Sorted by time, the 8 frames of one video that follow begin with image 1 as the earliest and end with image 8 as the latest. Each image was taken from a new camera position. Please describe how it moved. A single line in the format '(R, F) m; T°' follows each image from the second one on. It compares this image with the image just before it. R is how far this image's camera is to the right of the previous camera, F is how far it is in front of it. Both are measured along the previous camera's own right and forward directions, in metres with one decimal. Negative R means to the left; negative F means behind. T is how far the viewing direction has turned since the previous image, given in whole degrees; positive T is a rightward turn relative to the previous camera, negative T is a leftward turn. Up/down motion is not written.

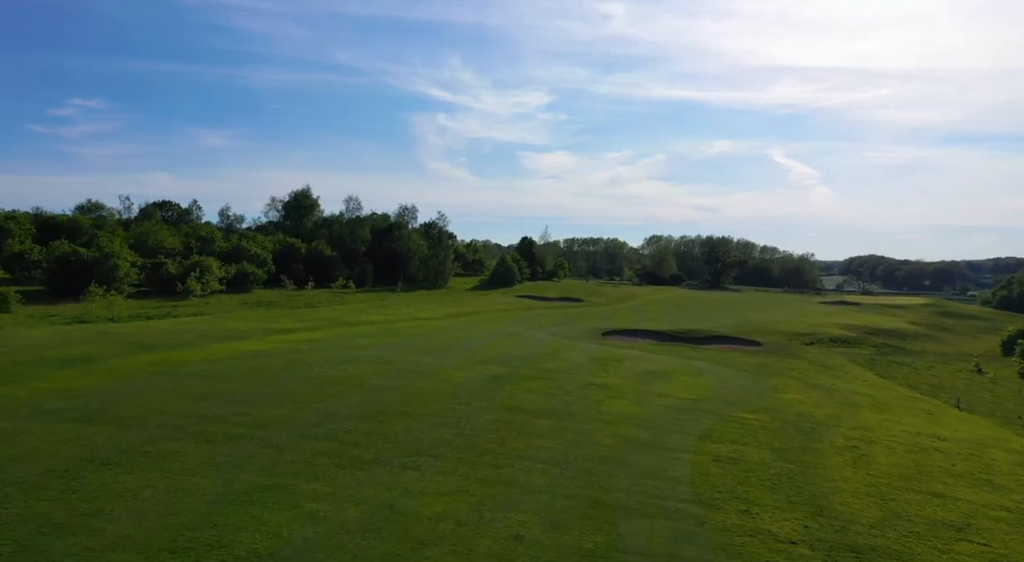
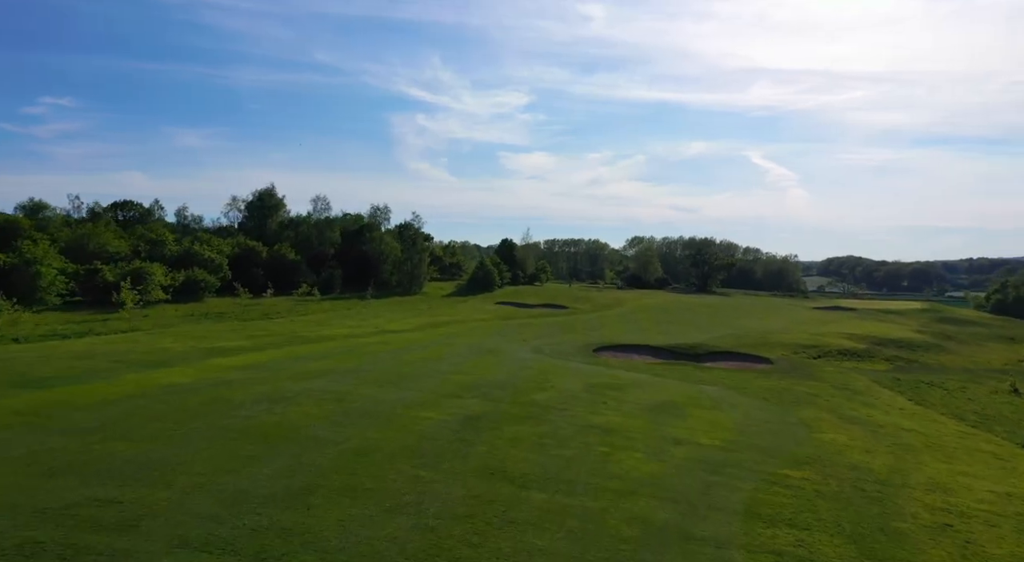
(0.0, +4.1) m; +2°
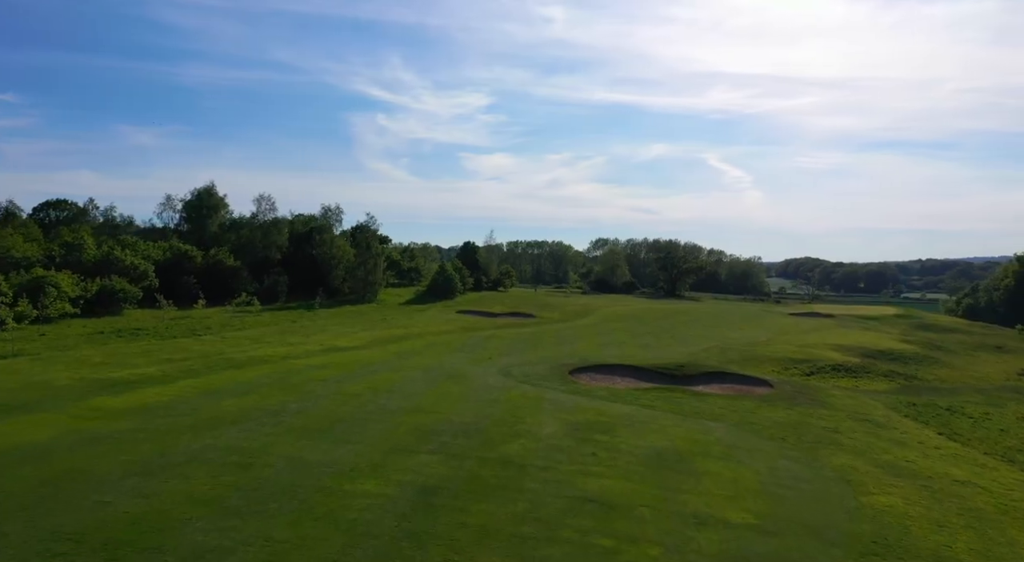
(-0.1, +4.2) m; +3°
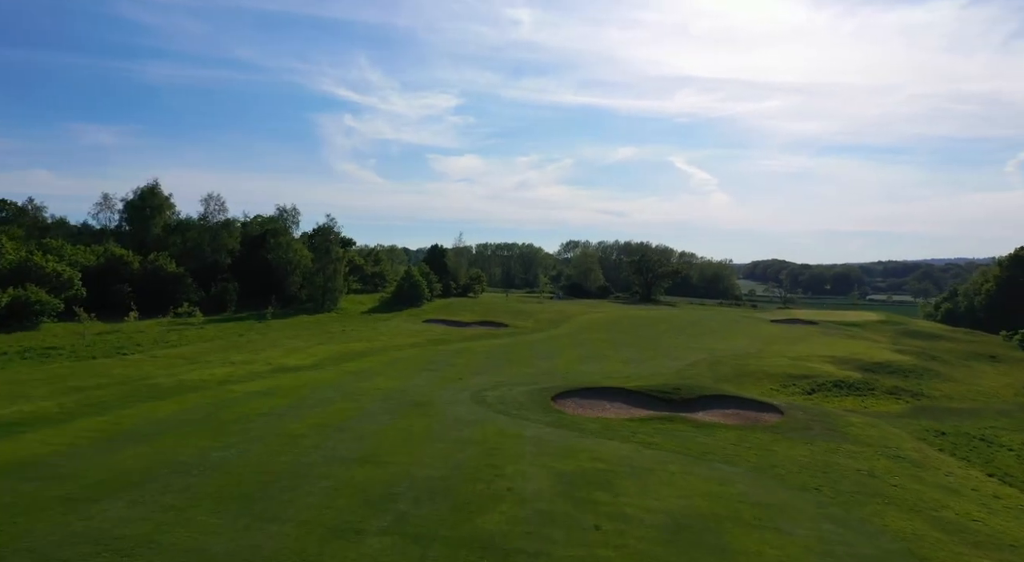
(-0.2, +3.6) m; +3°
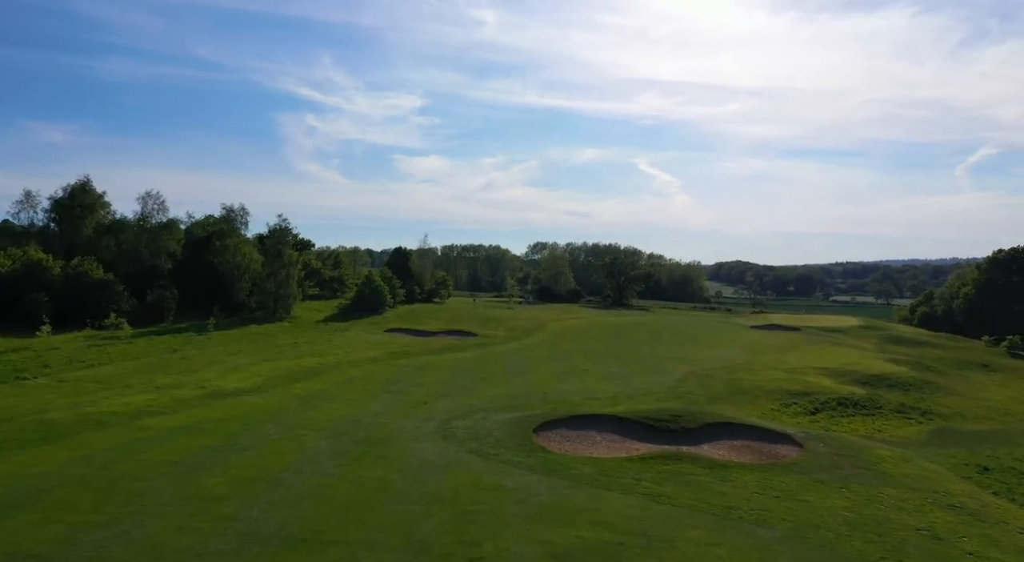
(-0.3, +3.7) m; +3°
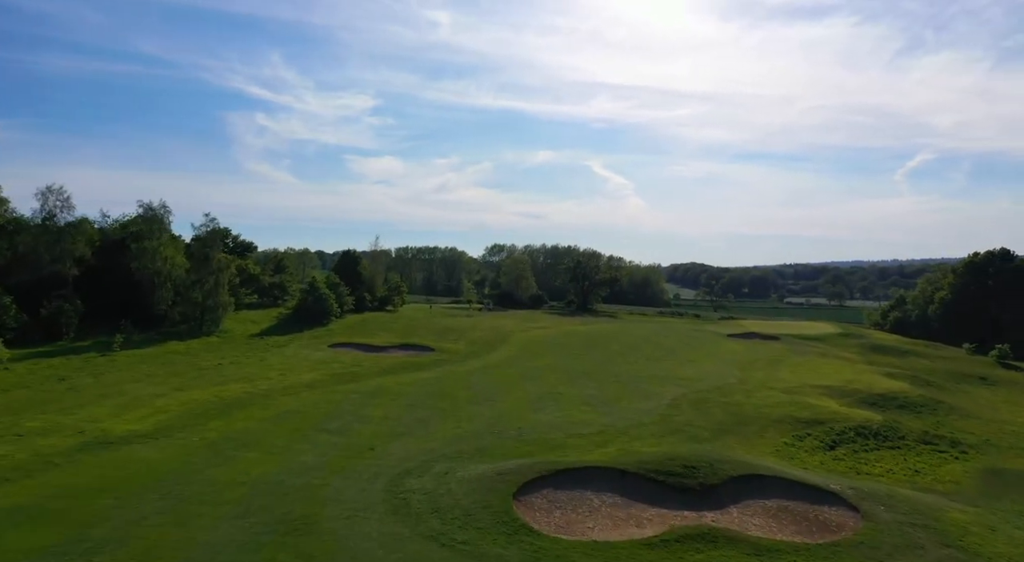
(-0.4, +5.0) m; +4°
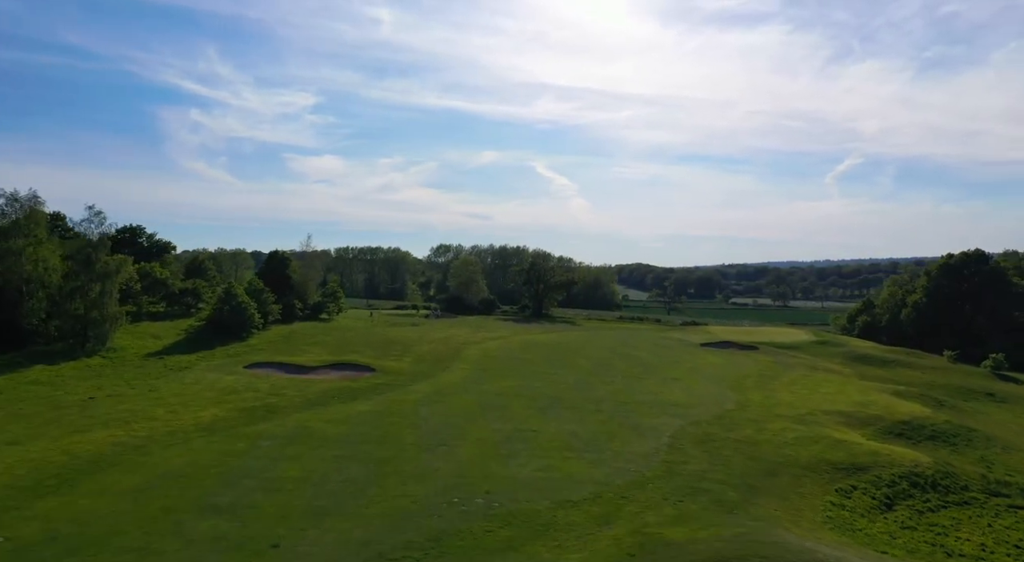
(-0.6, +6.3) m; +5°
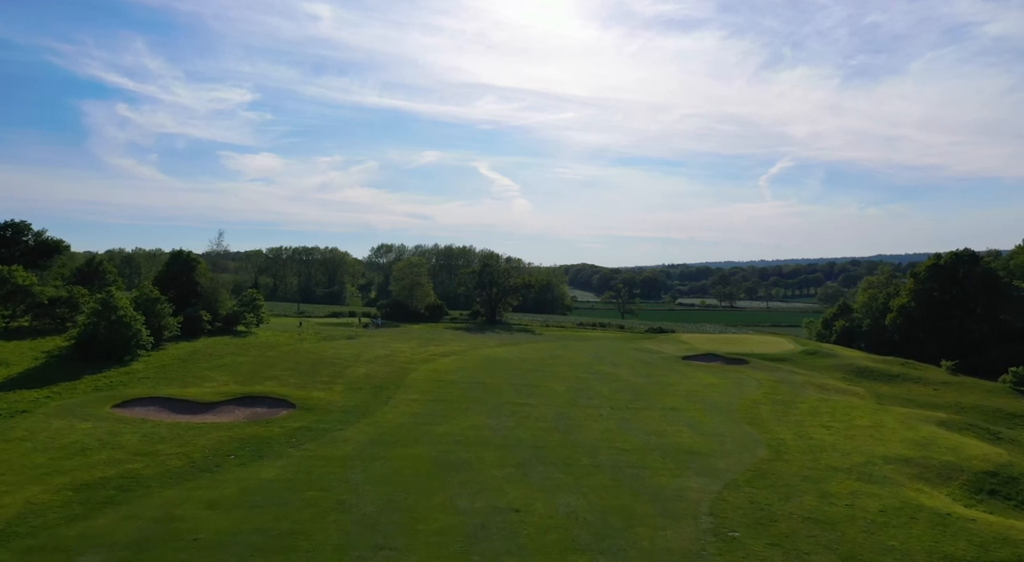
(-0.8, +7.7) m; +5°
